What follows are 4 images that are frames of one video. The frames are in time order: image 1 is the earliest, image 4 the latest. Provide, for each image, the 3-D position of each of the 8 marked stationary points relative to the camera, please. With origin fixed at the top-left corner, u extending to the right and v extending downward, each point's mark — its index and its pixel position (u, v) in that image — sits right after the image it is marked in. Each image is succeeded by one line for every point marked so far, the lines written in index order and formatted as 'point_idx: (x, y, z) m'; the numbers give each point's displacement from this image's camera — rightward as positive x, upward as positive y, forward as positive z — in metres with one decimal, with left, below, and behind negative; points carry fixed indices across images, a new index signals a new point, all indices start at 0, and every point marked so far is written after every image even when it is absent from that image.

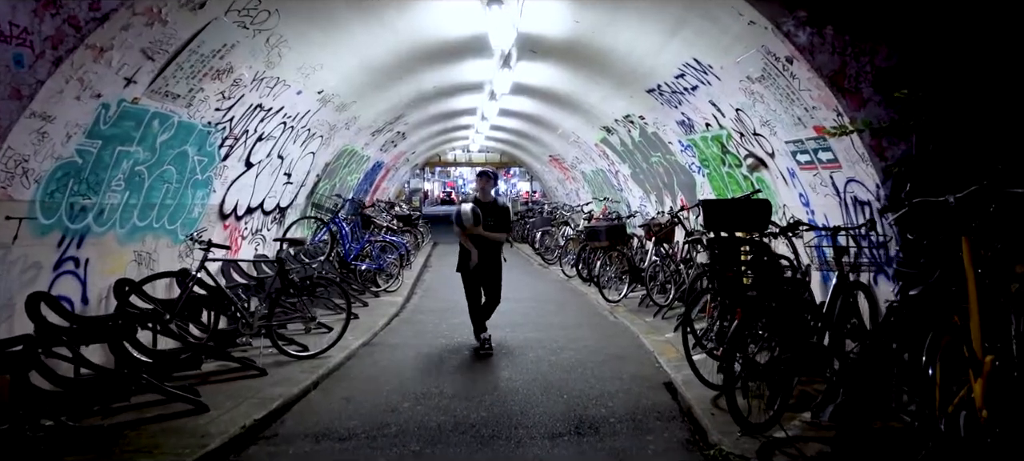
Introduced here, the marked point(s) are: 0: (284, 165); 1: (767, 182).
0: (-2.9, +0.8, +9.4) m
1: (+2.8, +0.6, +8.2) m
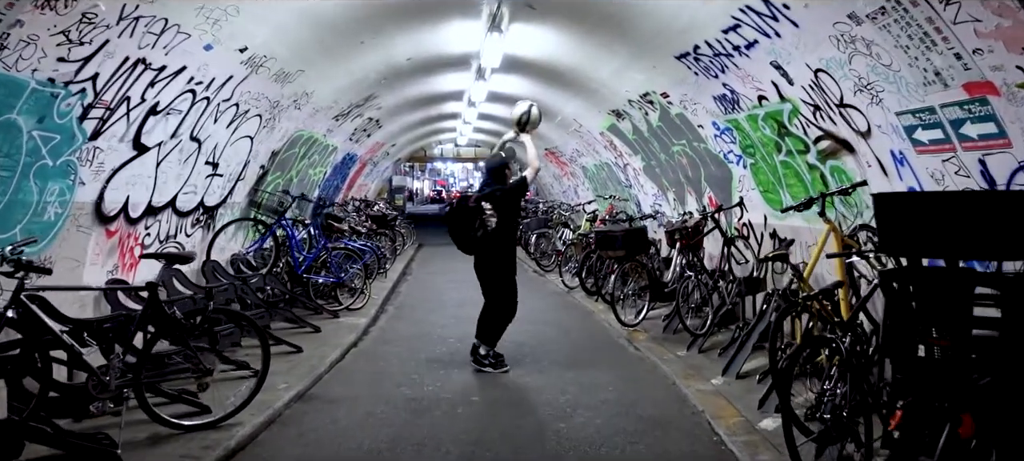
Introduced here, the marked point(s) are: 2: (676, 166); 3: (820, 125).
0: (-3.0, +0.8, +7.2) m
1: (+2.7, +0.5, +6.1) m
2: (+2.3, +0.9, +10.6) m
3: (+2.5, +0.9, +6.1) m
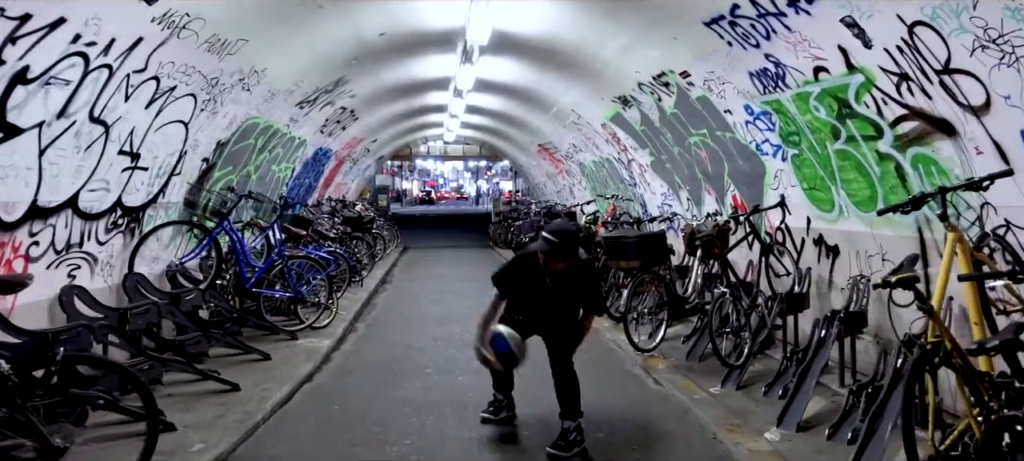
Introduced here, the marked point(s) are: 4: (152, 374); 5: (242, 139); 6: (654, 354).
0: (-3.0, +0.7, +5.7) m
1: (+2.7, +0.4, +4.7) m
2: (+2.2, +0.9, +9.1) m
3: (+2.5, +0.8, +4.7) m
4: (-2.7, -1.1, +5.6) m
5: (-3.1, +1.1, +8.5) m
6: (+1.4, -1.2, +7.1) m
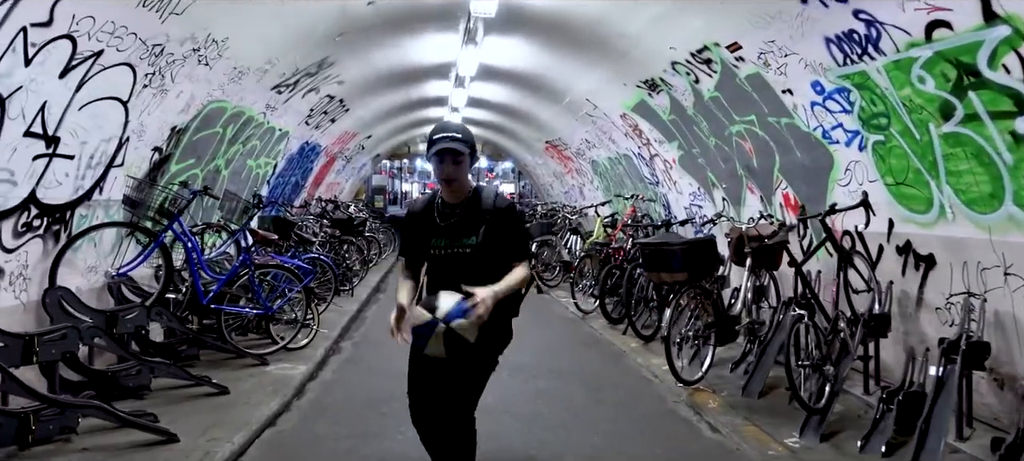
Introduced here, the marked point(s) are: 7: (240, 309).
0: (-2.9, +0.7, +4.4) m
1: (+2.8, +0.4, +3.4) m
2: (+2.3, +0.8, +7.9) m
3: (+2.6, +0.8, +3.4) m
4: (-2.6, -1.1, +4.3) m
5: (-3.0, +1.0, +7.2) m
6: (+1.5, -1.2, +5.8) m
7: (-2.4, -0.7, +6.6) m
